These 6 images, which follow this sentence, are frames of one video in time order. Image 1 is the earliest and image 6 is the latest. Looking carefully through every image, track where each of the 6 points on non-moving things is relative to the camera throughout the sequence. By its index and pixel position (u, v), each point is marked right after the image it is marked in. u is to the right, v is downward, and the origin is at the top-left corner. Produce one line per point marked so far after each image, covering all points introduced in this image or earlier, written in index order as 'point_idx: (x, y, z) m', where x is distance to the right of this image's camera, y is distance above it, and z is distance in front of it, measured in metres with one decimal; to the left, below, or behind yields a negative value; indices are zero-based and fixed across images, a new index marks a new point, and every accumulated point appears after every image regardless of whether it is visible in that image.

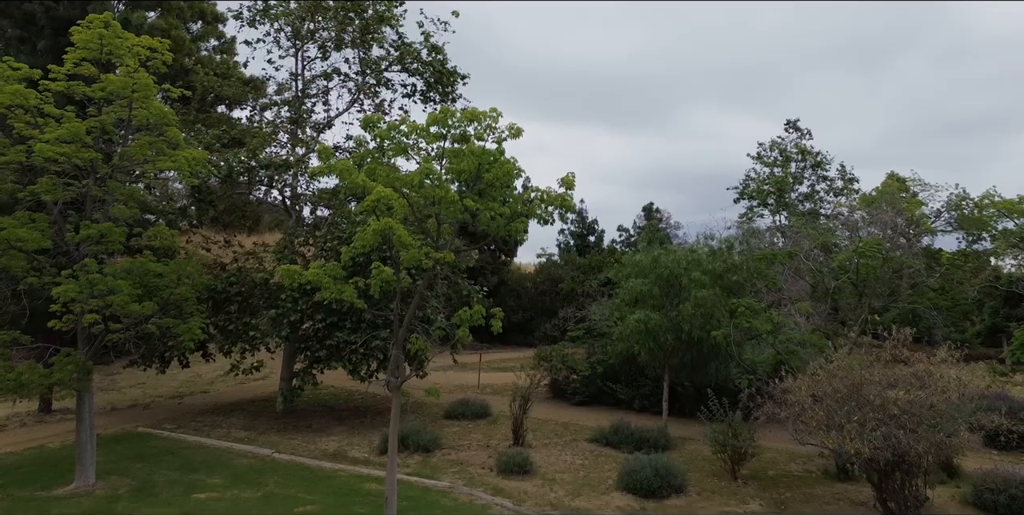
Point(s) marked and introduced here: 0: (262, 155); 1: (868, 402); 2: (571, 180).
0: (-3.9, +1.7, +18.8) m
1: (+3.1, -1.2, +10.2) m
2: (+0.6, +0.8, +11.5) m
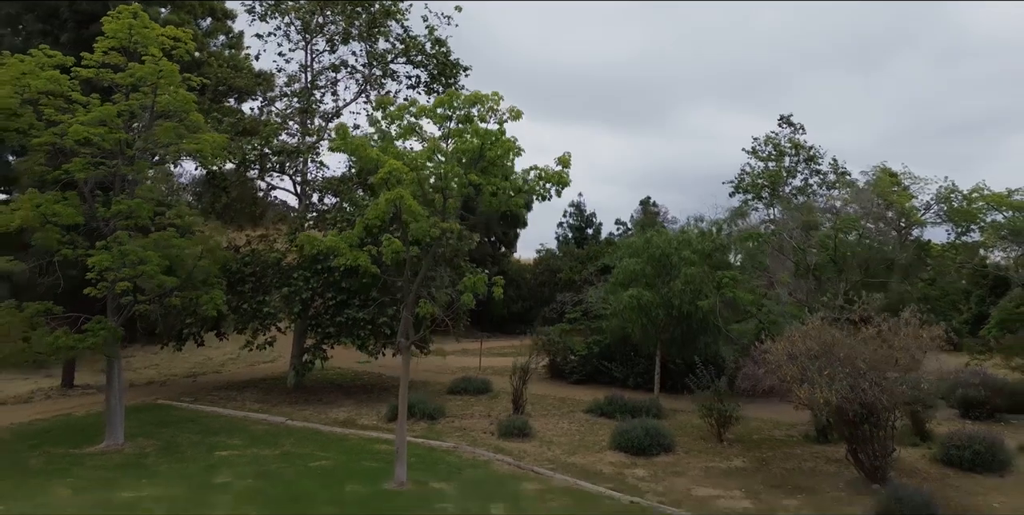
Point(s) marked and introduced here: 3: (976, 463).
0: (-3.9, +1.9, +19.7) m
1: (+3.1, -1.0, +11.1) m
2: (+0.6, +1.1, +12.4) m
3: (+5.1, -2.2, +12.9) m
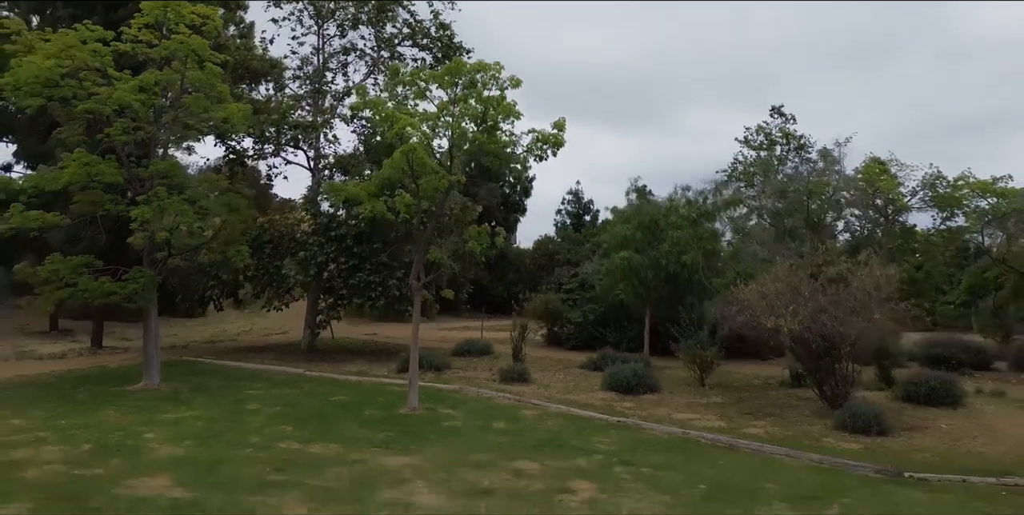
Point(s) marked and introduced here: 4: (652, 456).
0: (-3.9, +2.5, +21.1) m
1: (+3.1, -0.4, +12.5) m
2: (+0.6, +1.6, +13.8) m
3: (+5.1, -1.7, +14.2) m
4: (+1.2, -1.7, +9.9) m
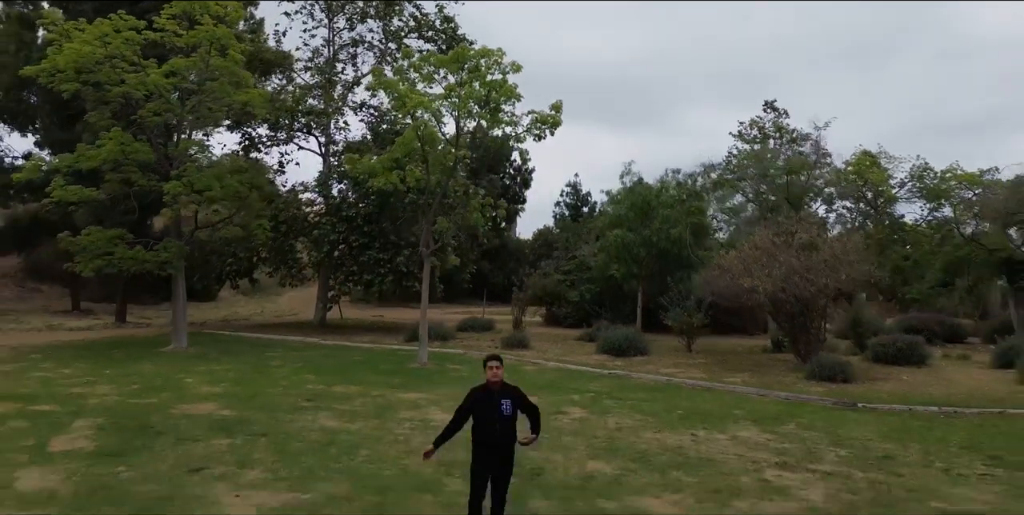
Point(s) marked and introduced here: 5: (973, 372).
0: (-3.9, +2.9, +22.3) m
1: (+3.1, 0.0, +13.7) m
2: (+0.6, +2.0, +15.0) m
3: (+5.1, -1.3, +15.5) m
4: (+1.2, -1.3, +11.1) m
5: (+5.6, -1.4, +14.4) m
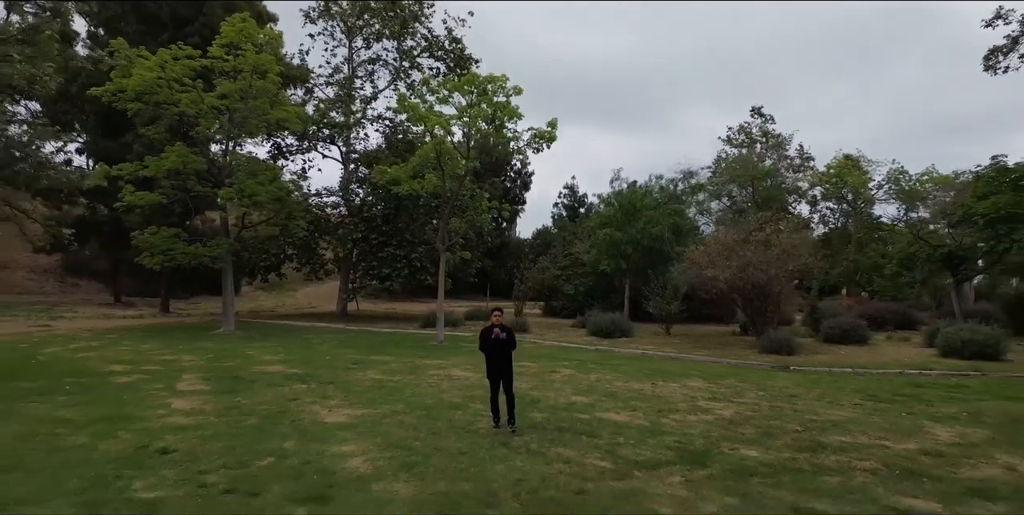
0: (-3.9, +2.9, +24.9) m
1: (+3.1, 0.0, +16.4) m
2: (+0.6, +2.0, +17.6) m
3: (+5.1, -1.2, +18.1) m
4: (+1.2, -1.2, +13.7) m
5: (+5.7, -1.3, +17.0) m
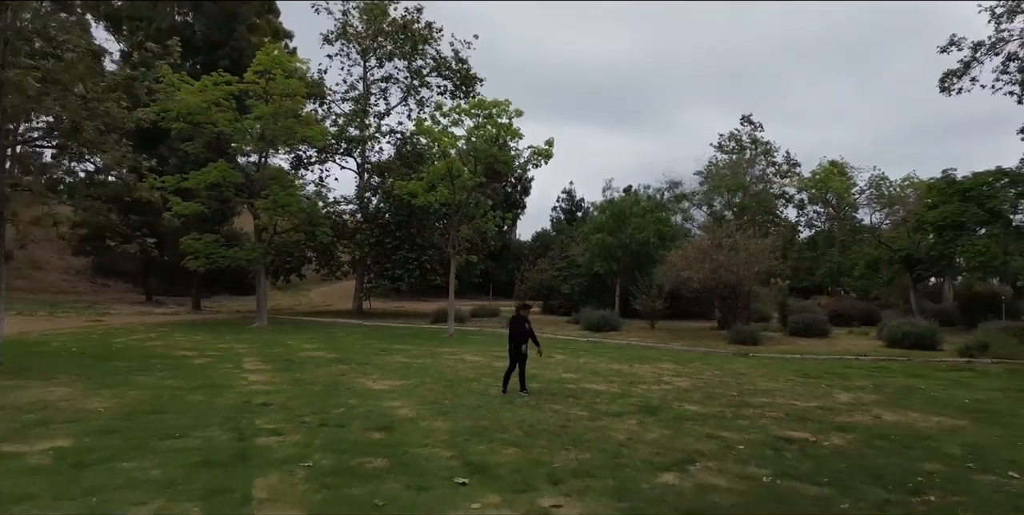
0: (-3.9, +2.9, +27.3) m
1: (+3.2, 0.0, +18.8) m
2: (+0.6, +2.0, +20.0) m
3: (+5.1, -1.3, +20.5) m
4: (+1.2, -1.3, +16.1) m
5: (+5.7, -1.4, +19.4) m
